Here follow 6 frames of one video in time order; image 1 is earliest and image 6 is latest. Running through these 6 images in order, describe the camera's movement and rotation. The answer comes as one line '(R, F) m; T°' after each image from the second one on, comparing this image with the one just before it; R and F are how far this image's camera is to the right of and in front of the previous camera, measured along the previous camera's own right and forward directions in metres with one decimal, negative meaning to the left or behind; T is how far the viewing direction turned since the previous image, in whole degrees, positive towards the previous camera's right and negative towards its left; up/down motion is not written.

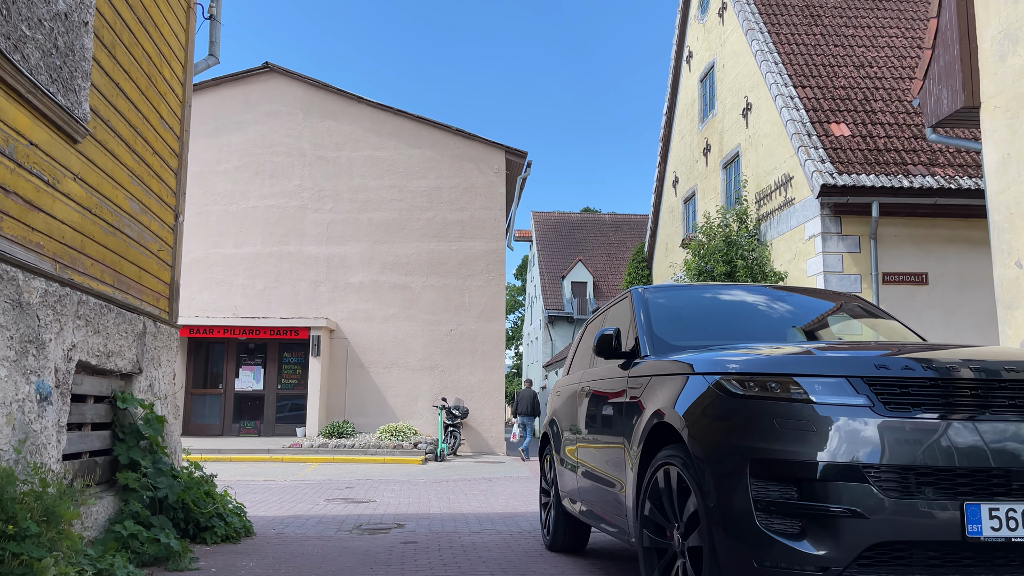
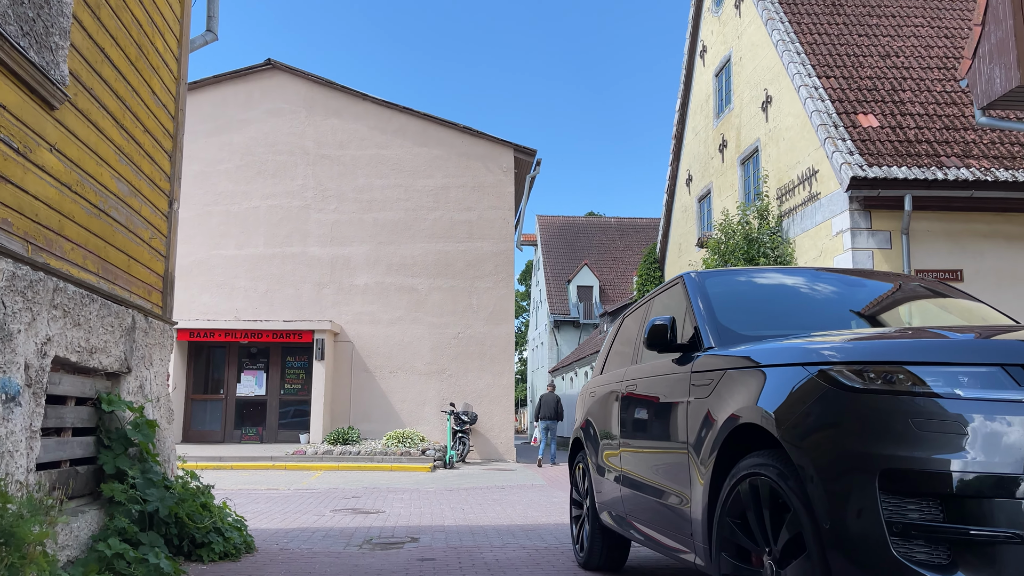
(-0.2, +0.6) m; 0°
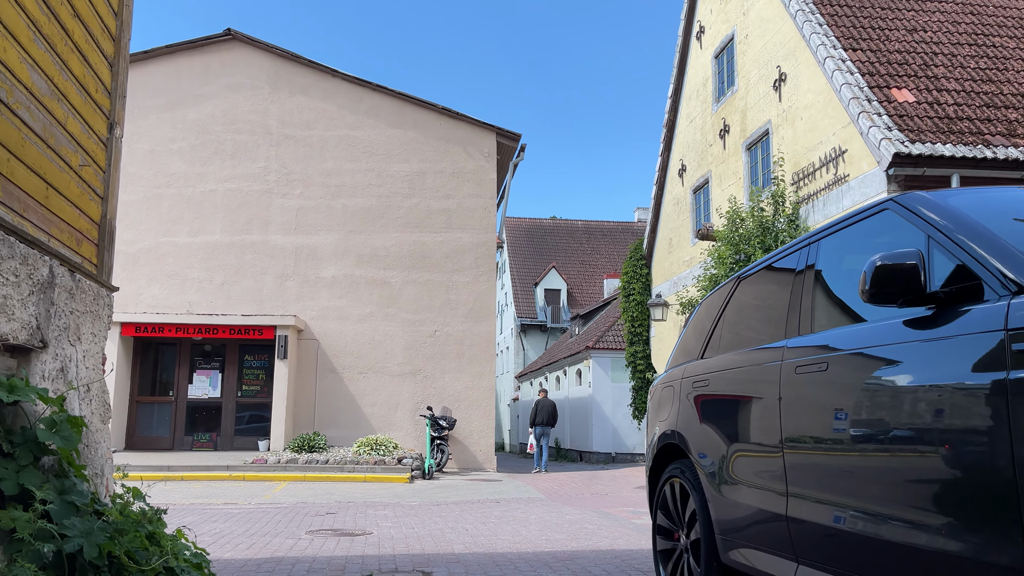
(-0.6, +1.5) m; +3°
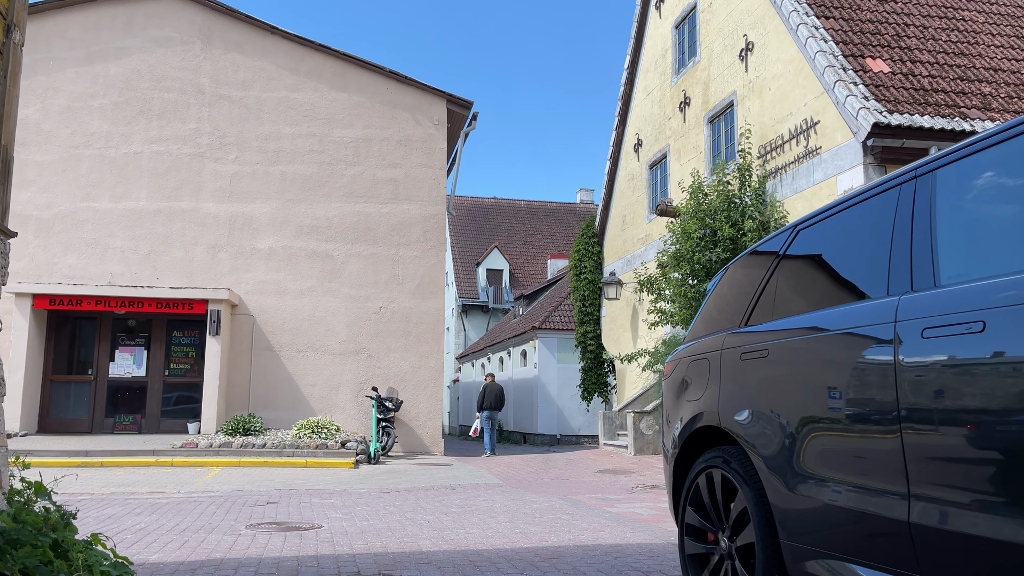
(-0.3, +0.8) m; +5°
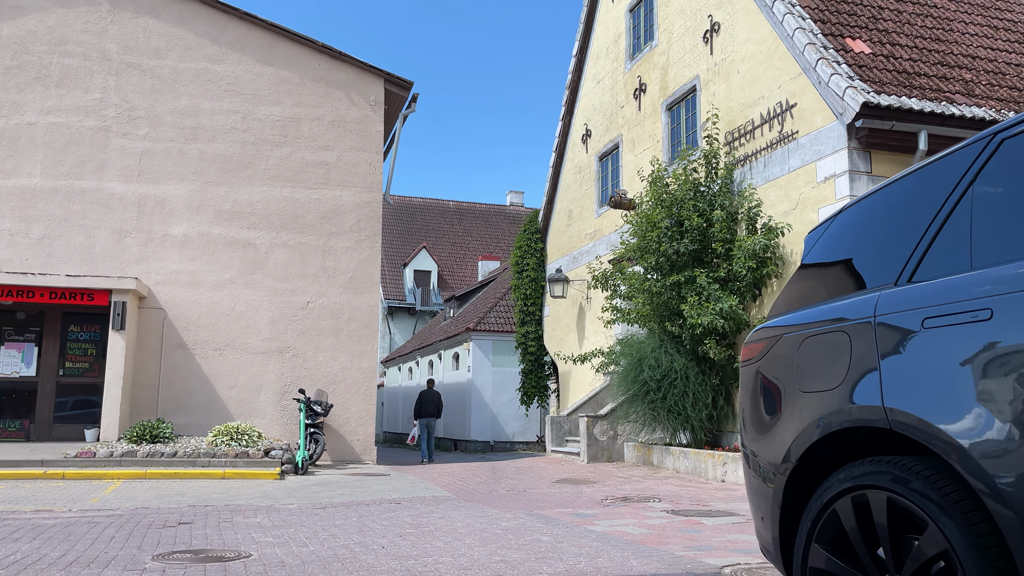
(-0.4, +1.2) m; +6°
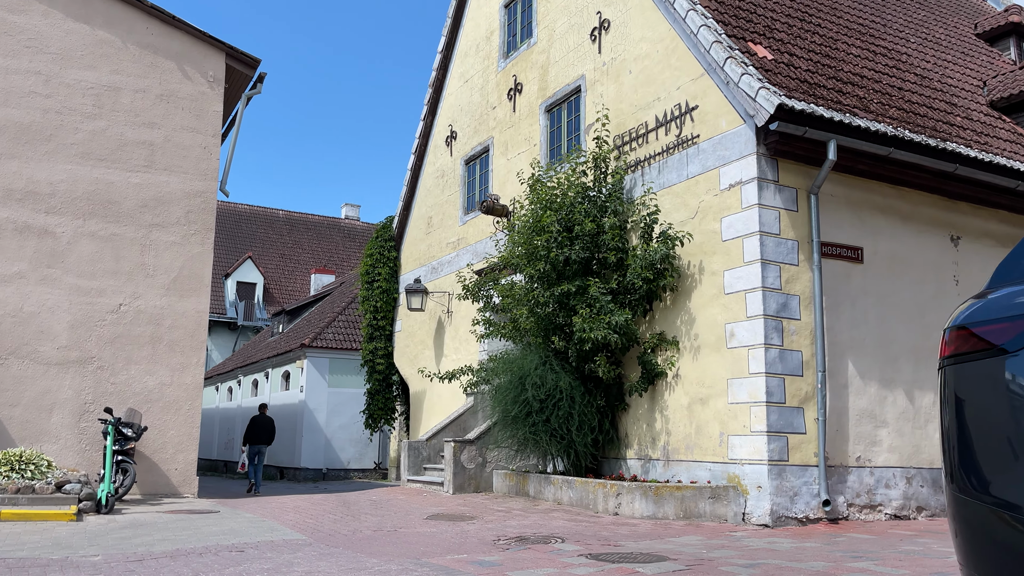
(-0.6, +1.5) m; +12°
